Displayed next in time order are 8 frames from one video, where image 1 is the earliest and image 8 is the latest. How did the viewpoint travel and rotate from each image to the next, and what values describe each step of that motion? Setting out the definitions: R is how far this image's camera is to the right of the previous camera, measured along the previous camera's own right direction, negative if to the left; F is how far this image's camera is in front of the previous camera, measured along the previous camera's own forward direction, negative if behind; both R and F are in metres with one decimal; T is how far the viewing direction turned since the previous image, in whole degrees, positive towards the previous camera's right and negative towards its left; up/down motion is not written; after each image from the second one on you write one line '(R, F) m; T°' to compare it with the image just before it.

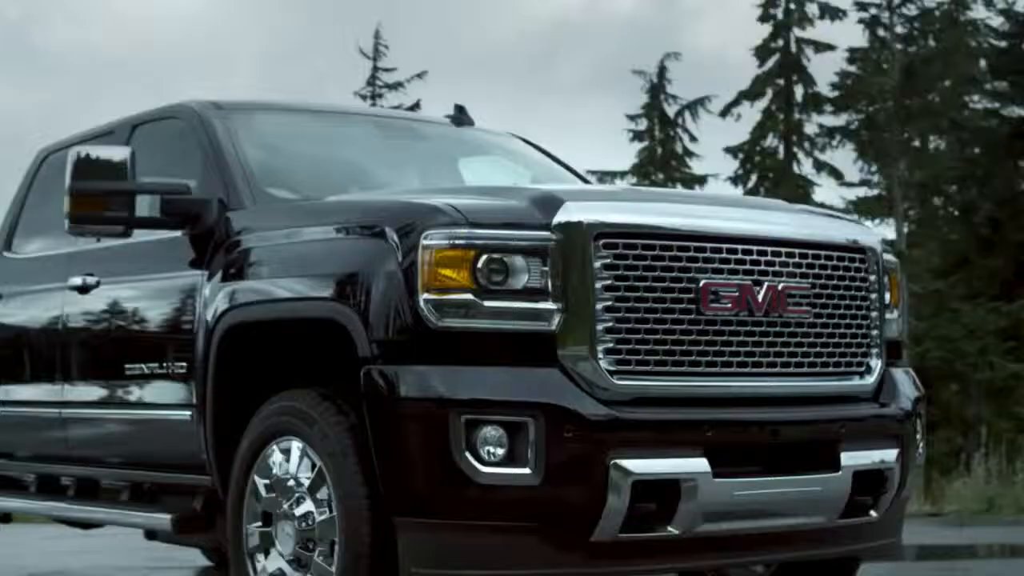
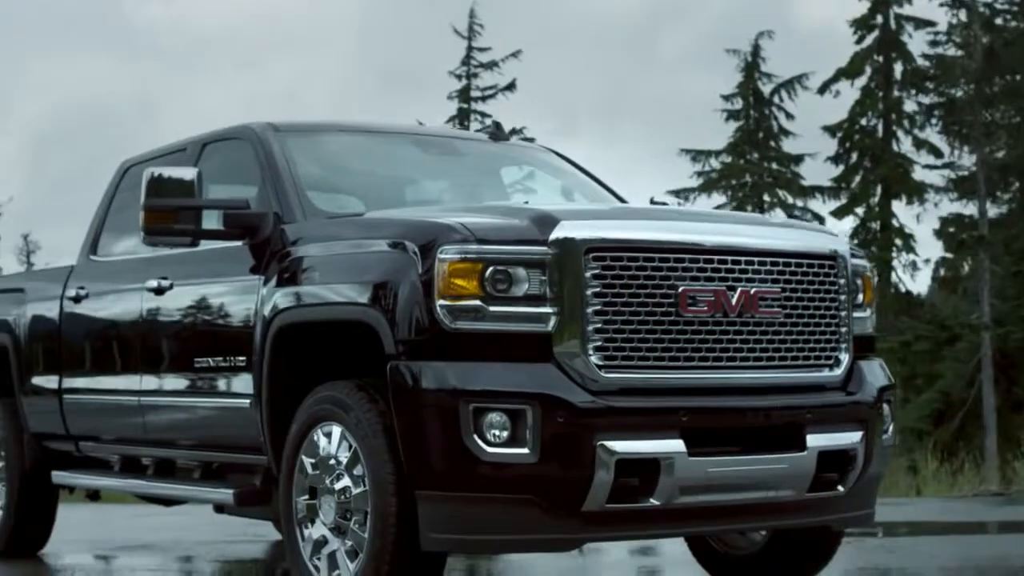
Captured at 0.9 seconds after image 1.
(+0.3, -0.8) m; -3°
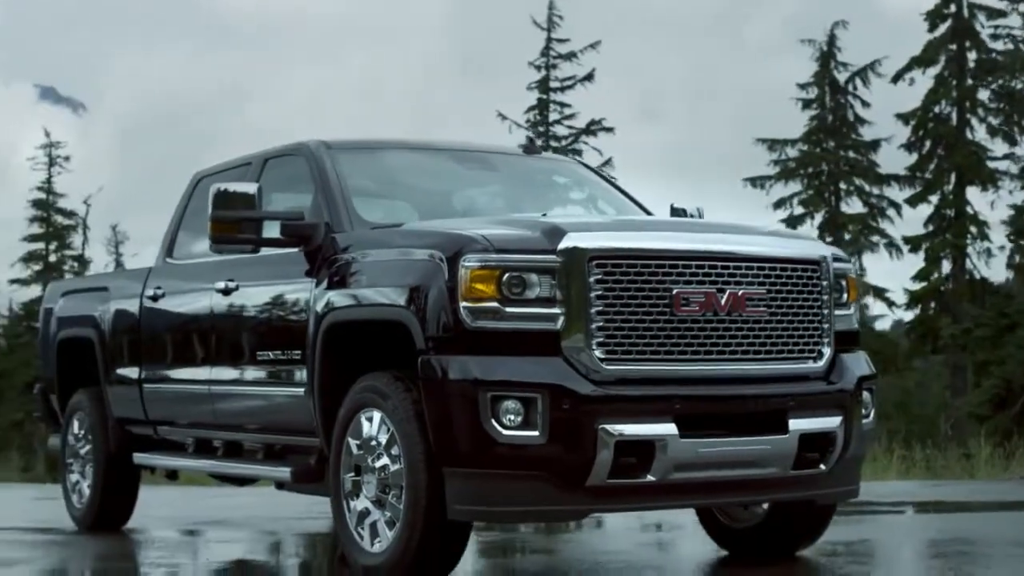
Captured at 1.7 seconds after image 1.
(+0.2, -0.8) m; -3°
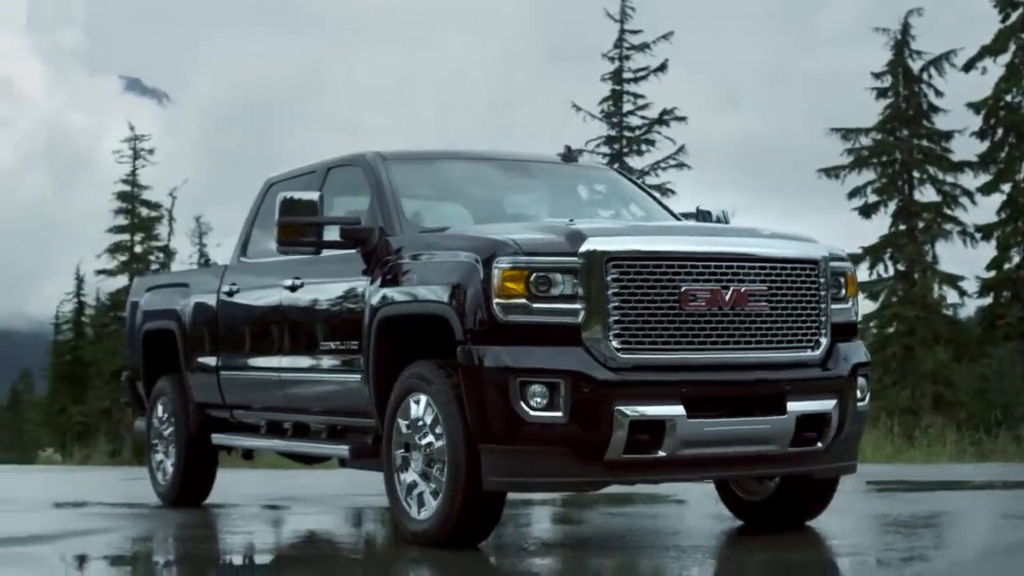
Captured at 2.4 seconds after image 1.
(+0.2, -0.8) m; -2°
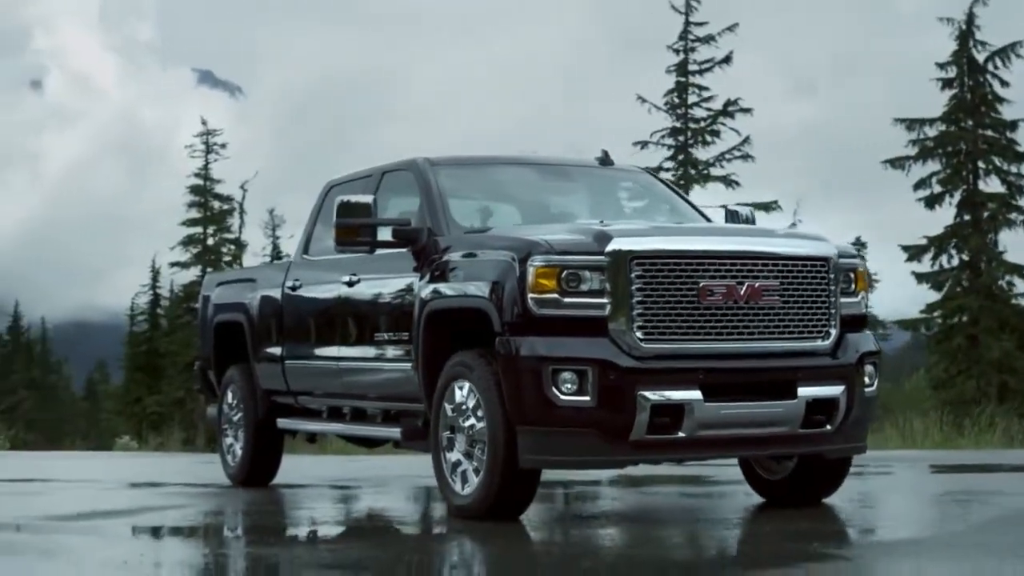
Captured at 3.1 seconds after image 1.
(+0.2, -0.7) m; -2°
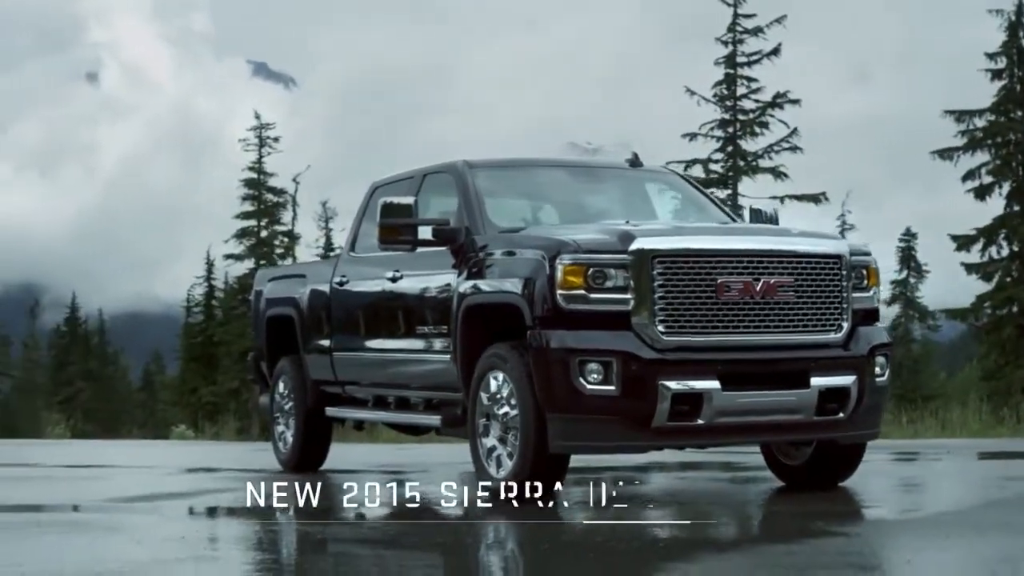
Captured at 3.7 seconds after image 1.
(+0.1, -0.5) m; -2°
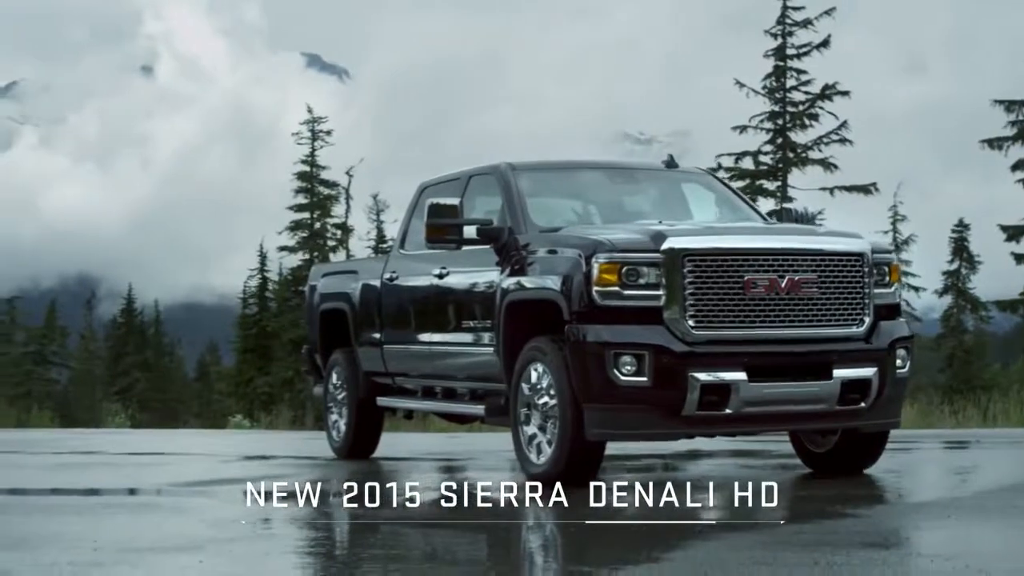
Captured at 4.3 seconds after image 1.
(+0.1, -0.5) m; -2°
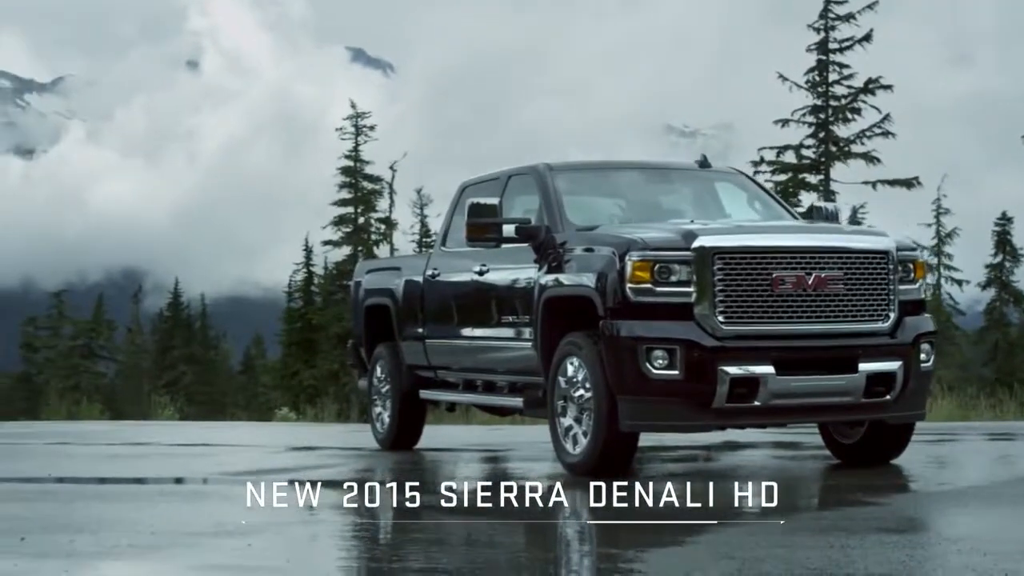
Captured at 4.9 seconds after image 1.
(0.0, -0.4) m; -1°
